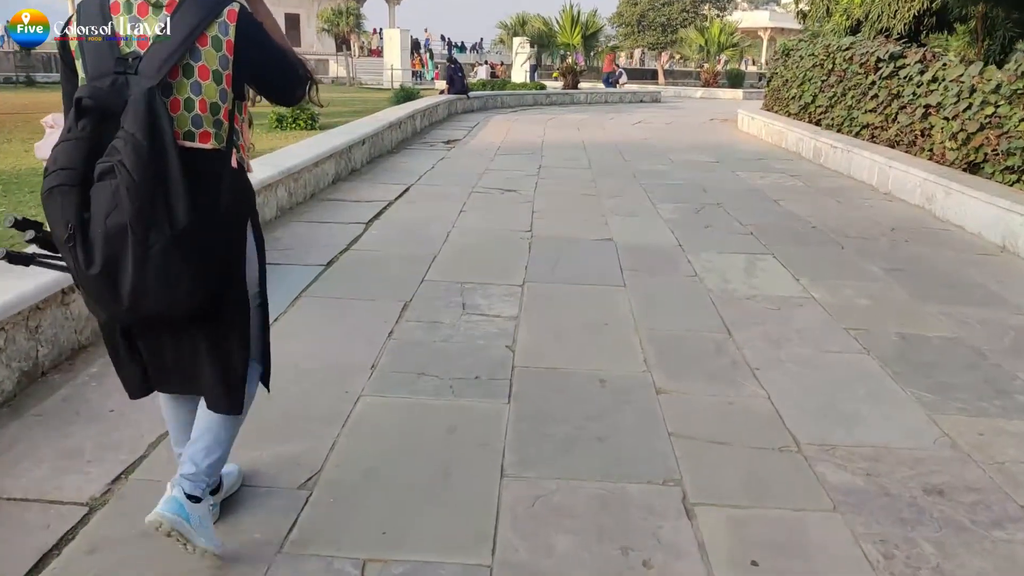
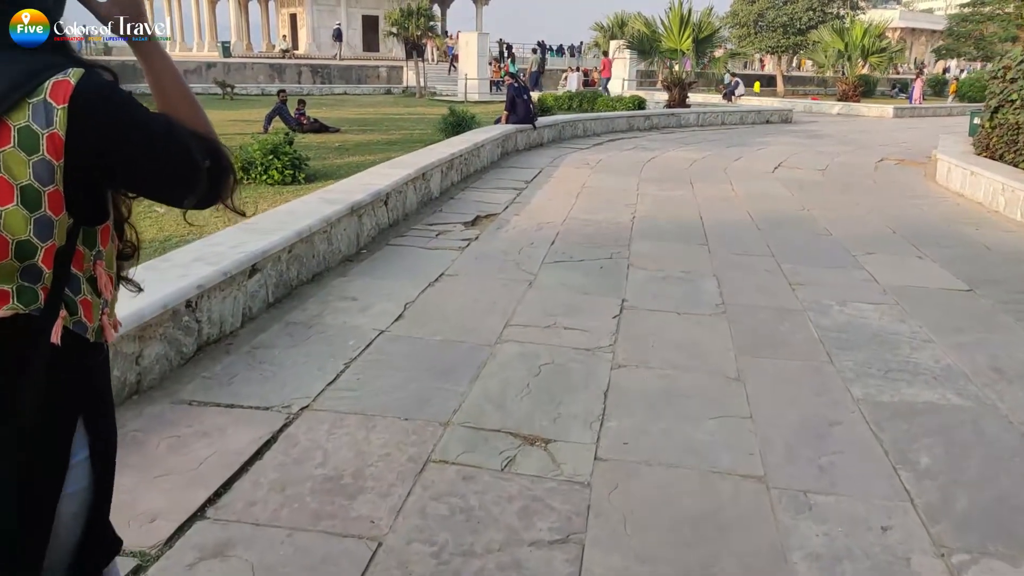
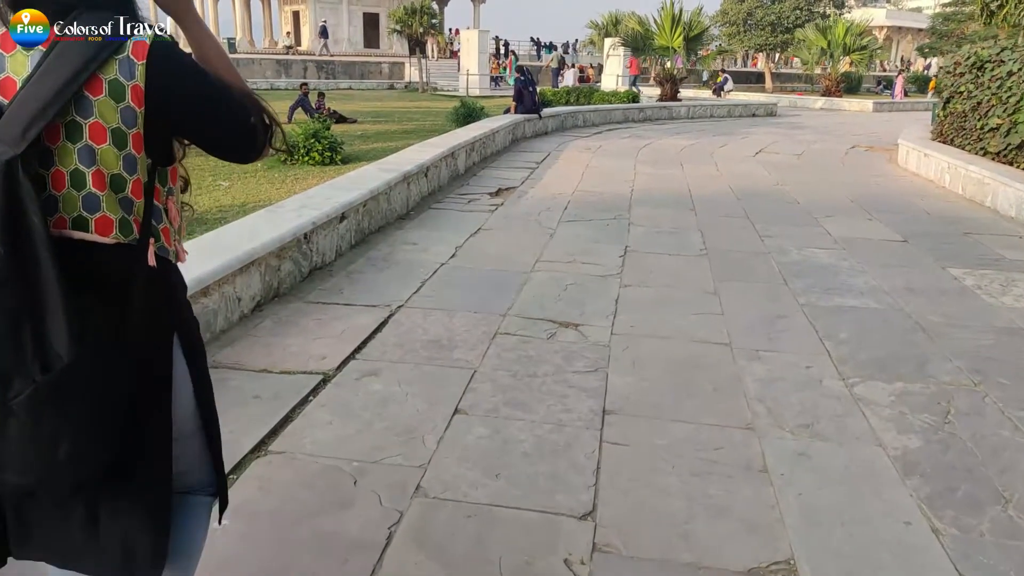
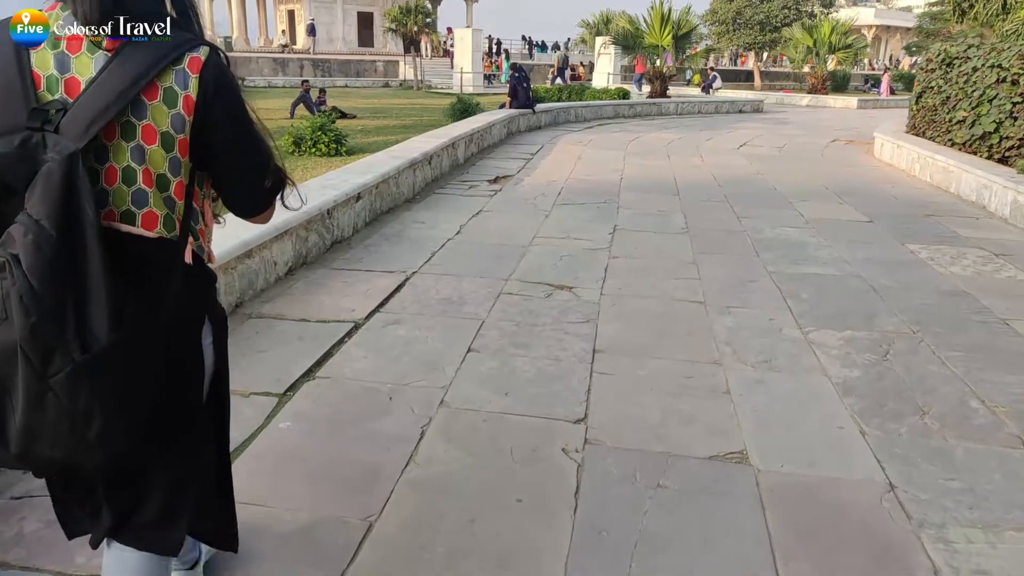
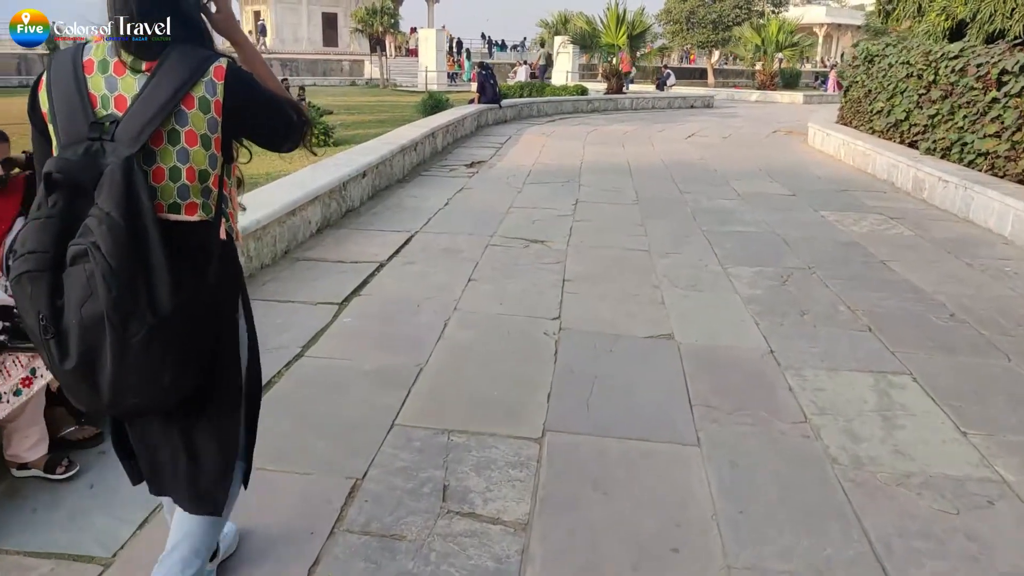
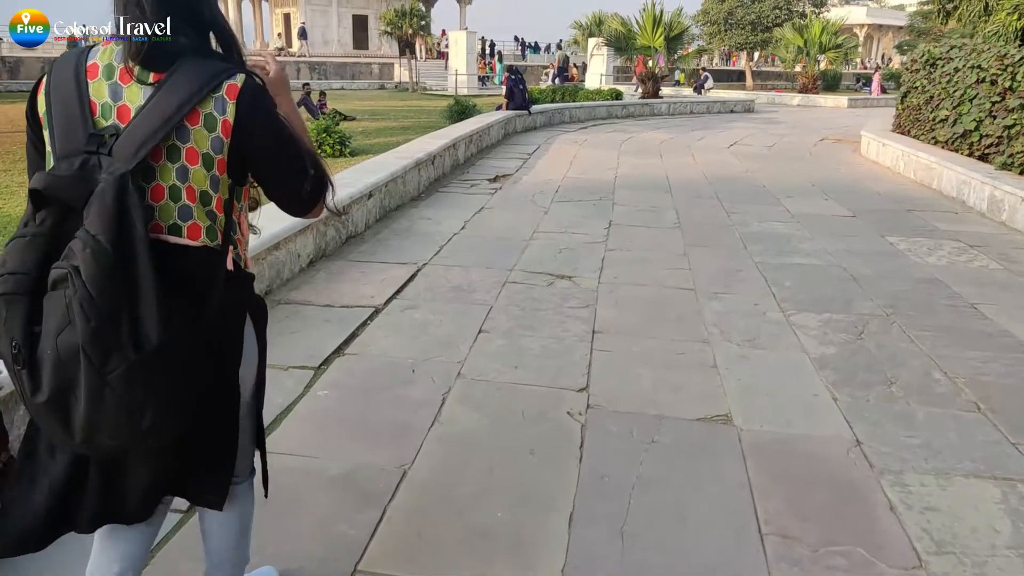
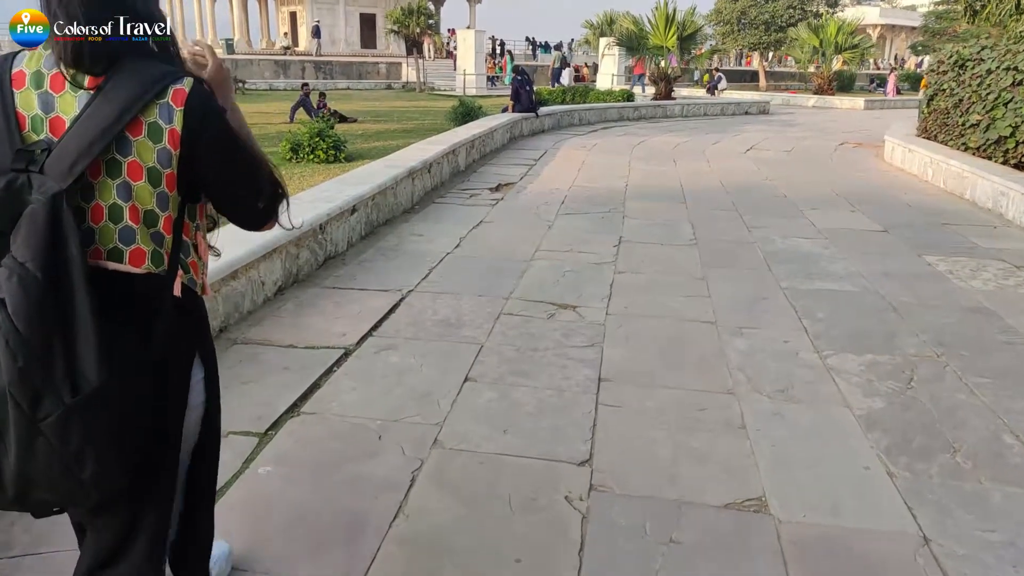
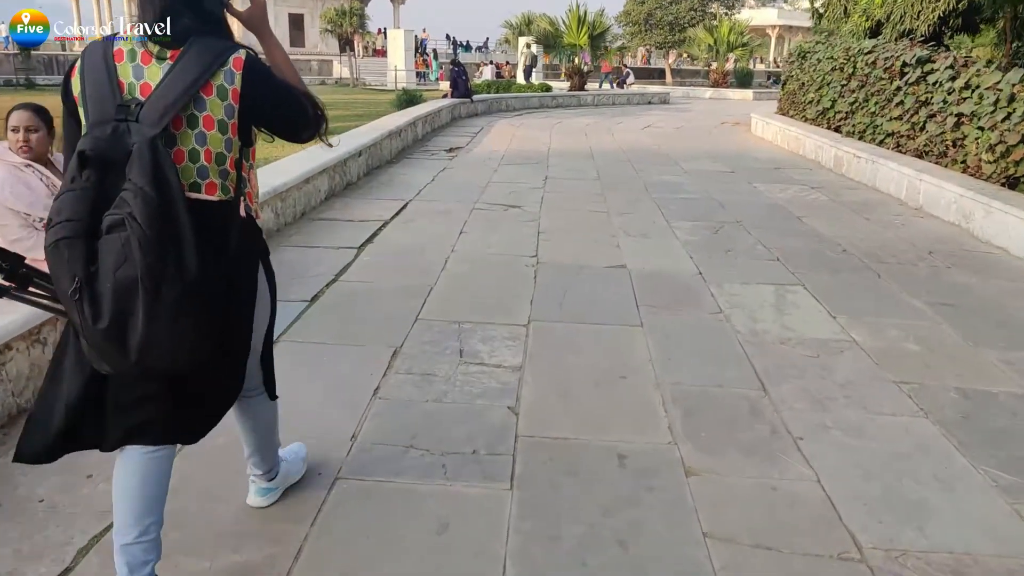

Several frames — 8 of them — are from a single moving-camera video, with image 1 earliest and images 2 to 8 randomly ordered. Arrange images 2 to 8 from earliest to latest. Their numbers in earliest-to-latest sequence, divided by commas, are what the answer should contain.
8, 5, 6, 4, 7, 3, 2
